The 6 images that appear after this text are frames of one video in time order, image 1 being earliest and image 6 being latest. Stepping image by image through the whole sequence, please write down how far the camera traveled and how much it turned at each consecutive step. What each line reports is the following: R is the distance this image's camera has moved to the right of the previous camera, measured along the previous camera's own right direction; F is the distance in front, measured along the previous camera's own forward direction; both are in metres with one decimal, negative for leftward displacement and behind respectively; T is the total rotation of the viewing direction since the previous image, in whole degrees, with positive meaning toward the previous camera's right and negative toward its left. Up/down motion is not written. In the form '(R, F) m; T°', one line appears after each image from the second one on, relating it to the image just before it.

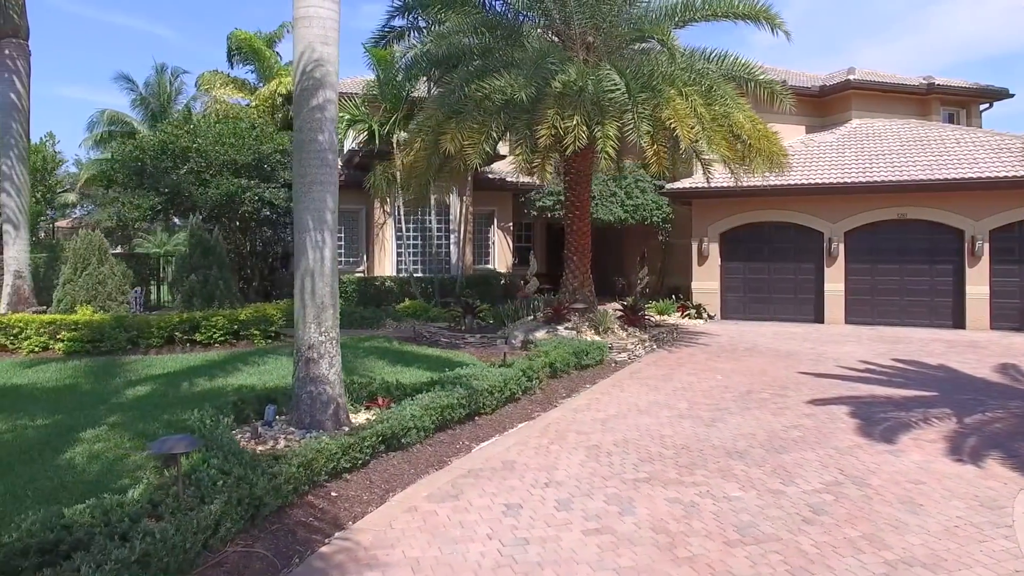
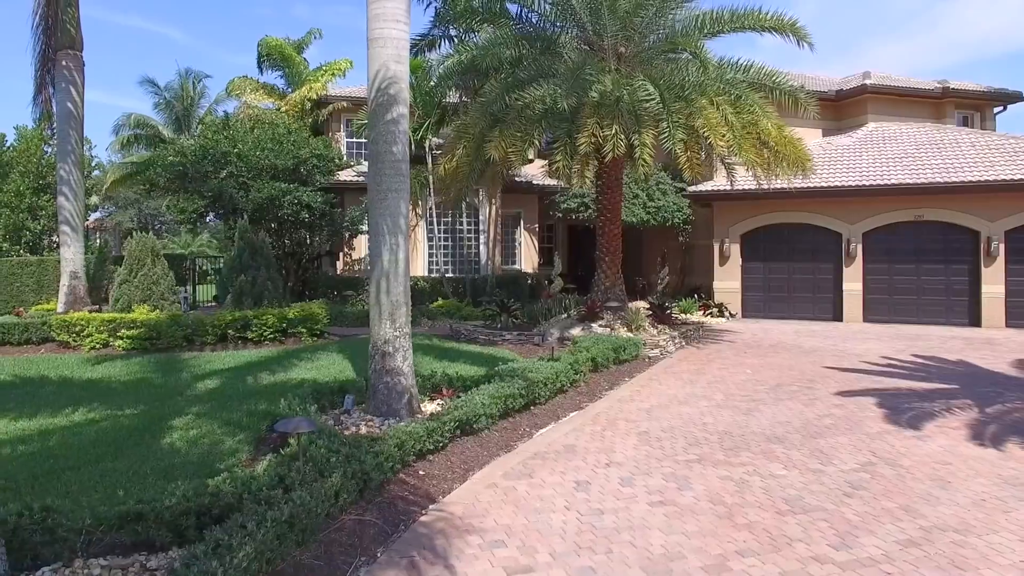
(-0.4, -0.6) m; 0°
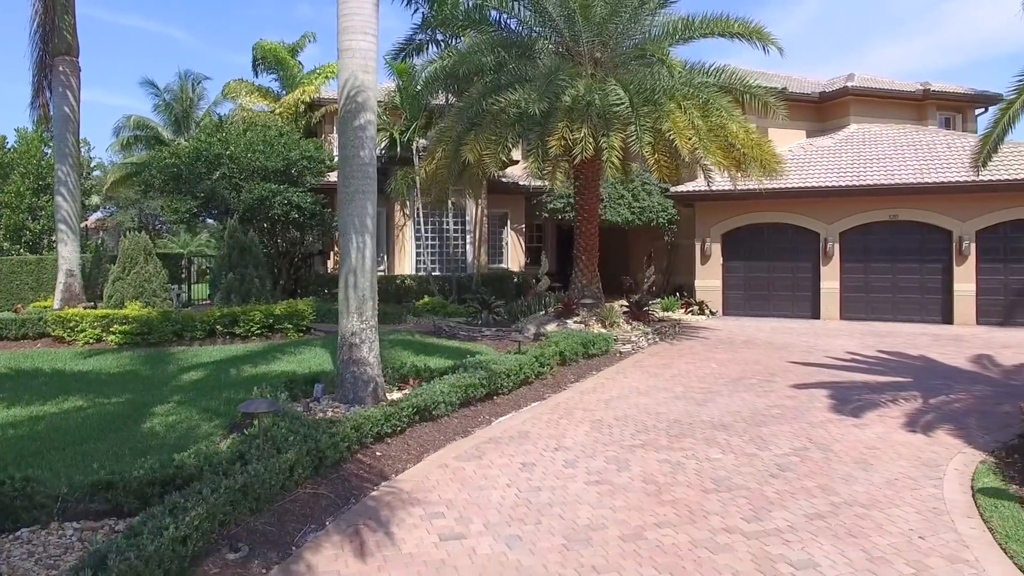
(+0.4, -0.5) m; 0°
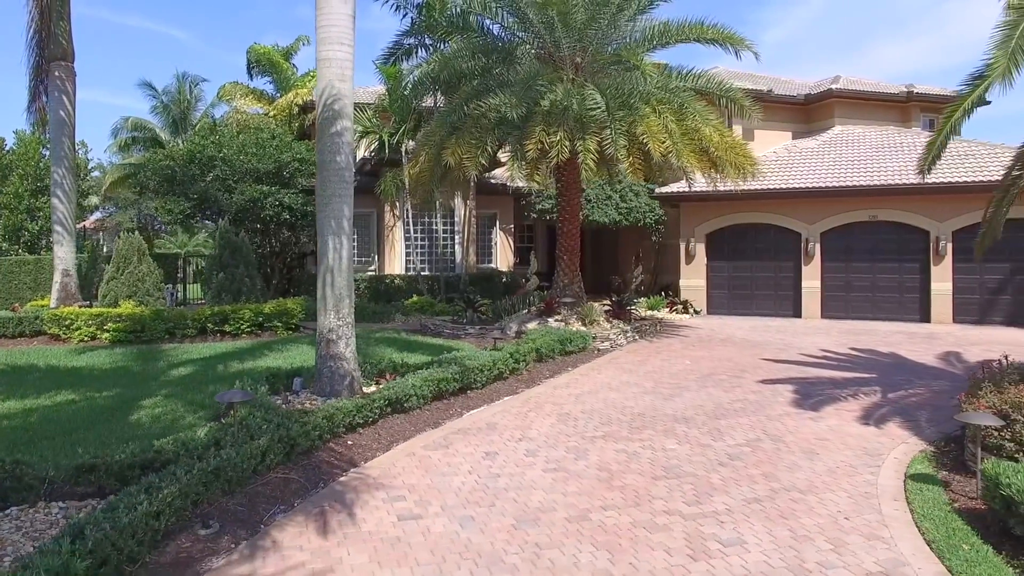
(+0.3, -0.4) m; 0°
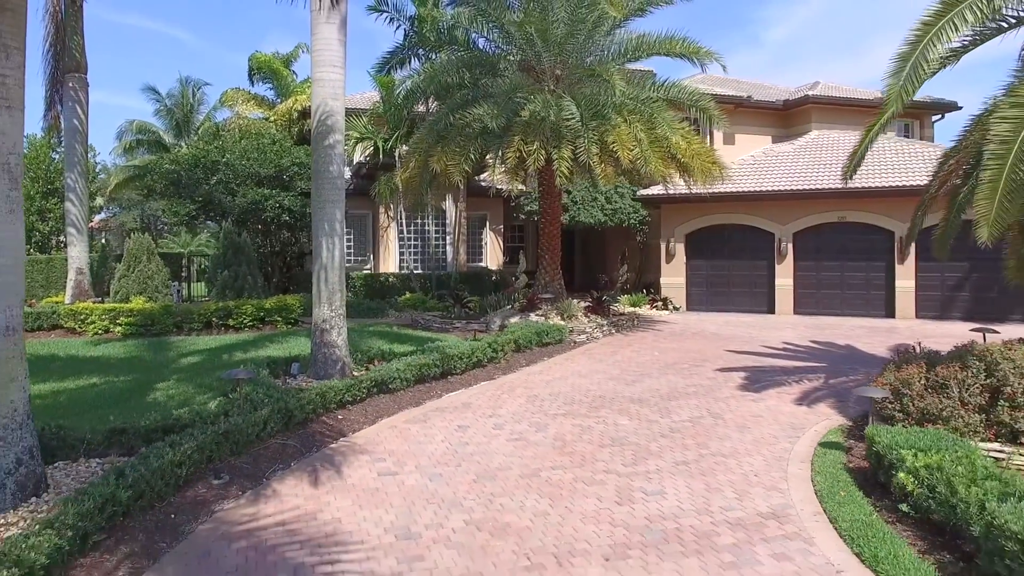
(+0.3, -1.1) m; 0°
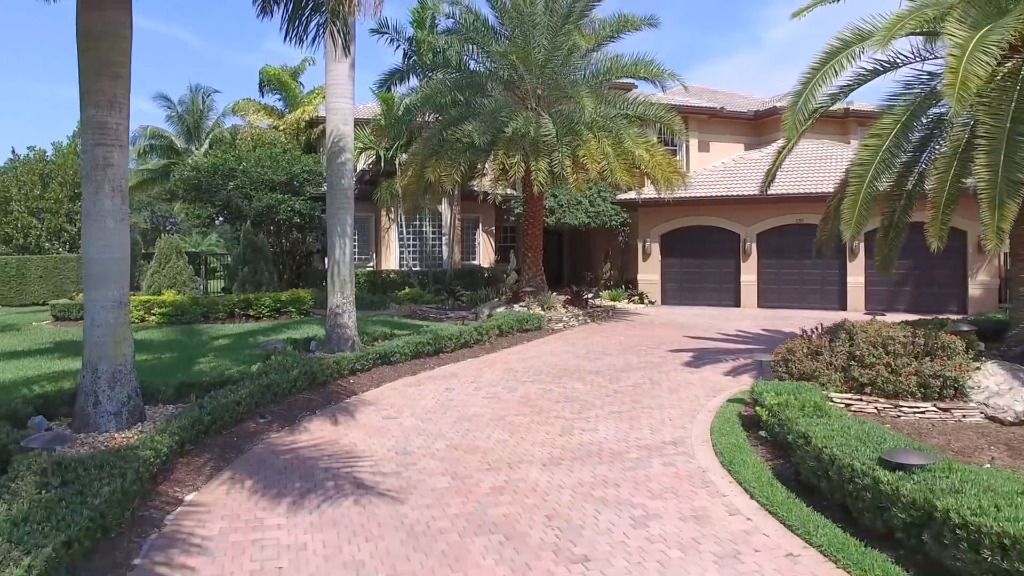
(+0.3, -2.2) m; 0°
